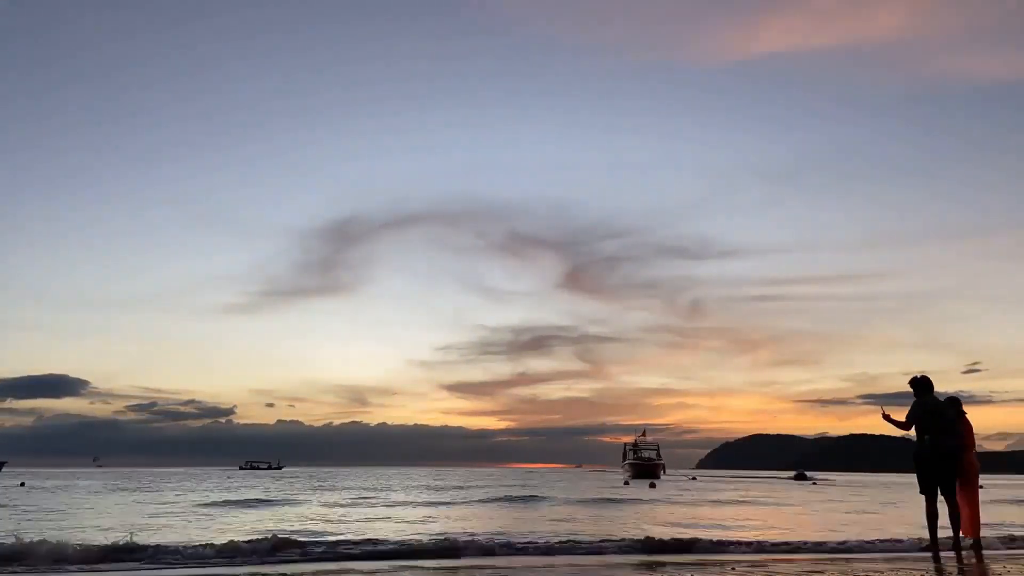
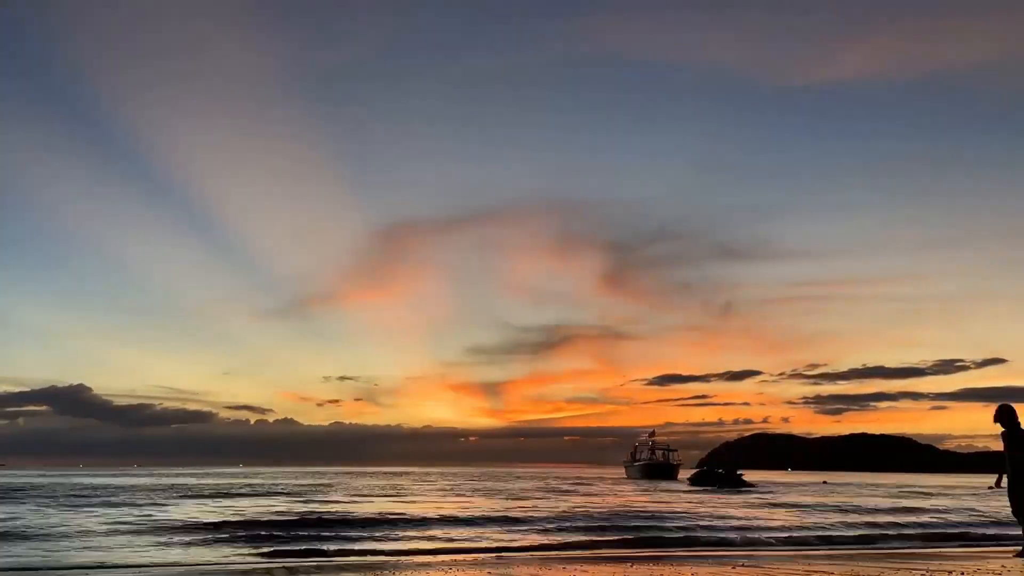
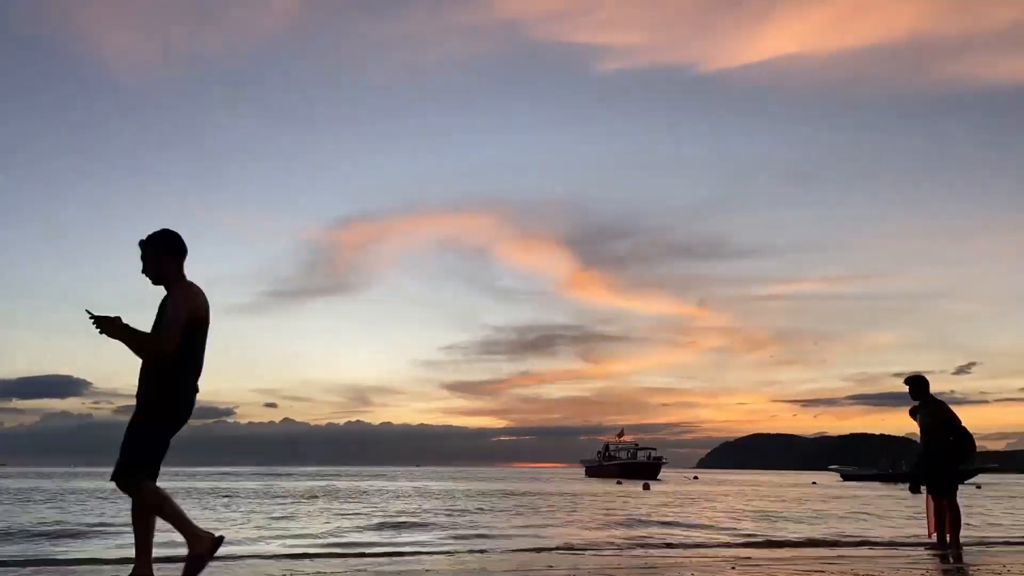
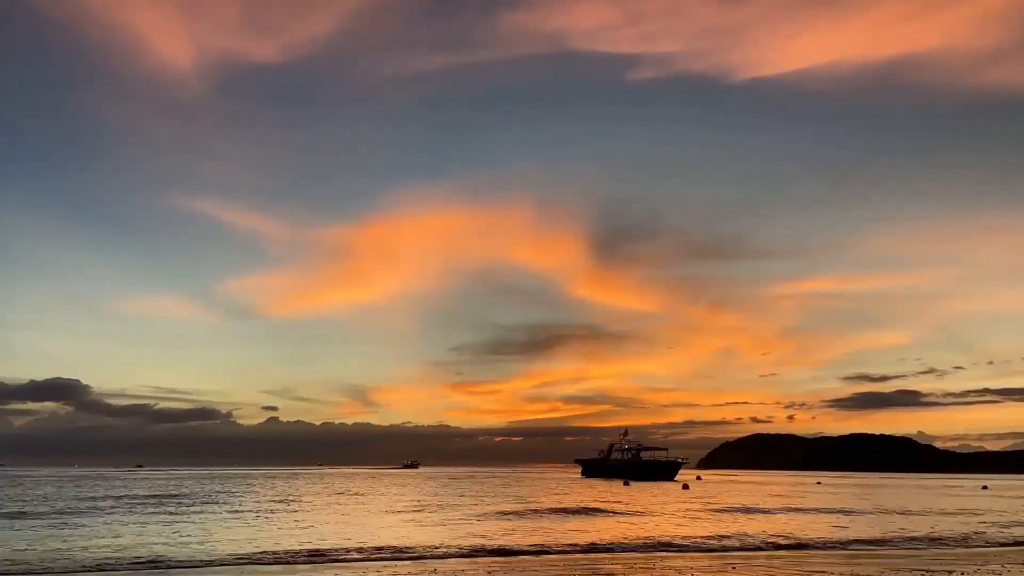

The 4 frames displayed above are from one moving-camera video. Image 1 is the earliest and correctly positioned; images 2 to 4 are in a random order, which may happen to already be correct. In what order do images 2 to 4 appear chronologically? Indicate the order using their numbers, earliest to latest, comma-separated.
3, 4, 2
